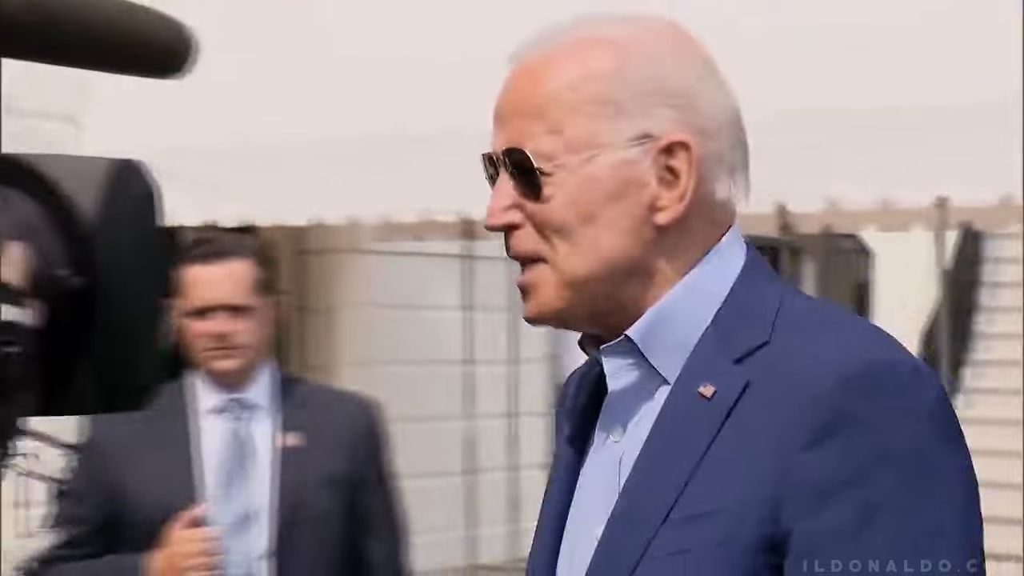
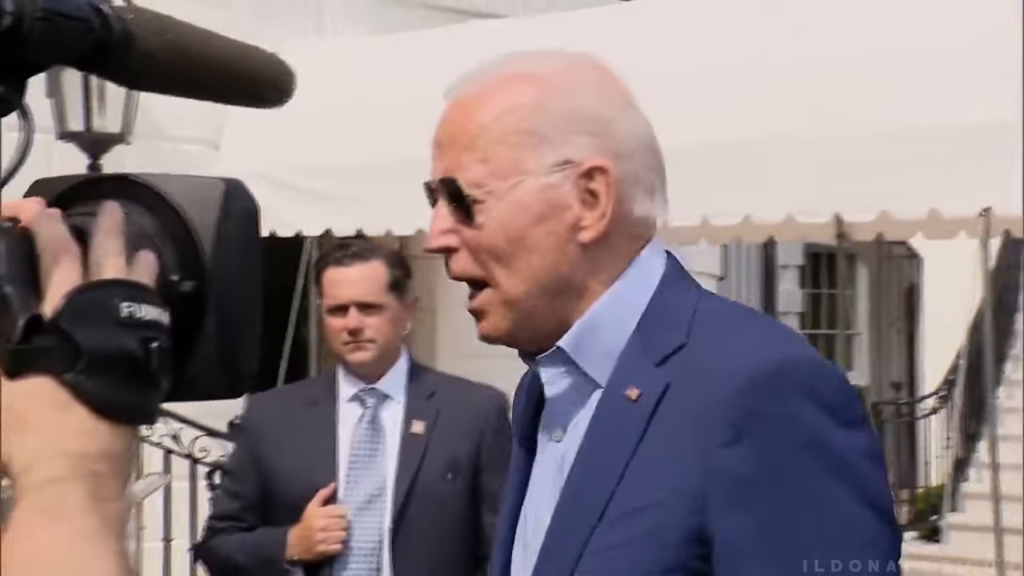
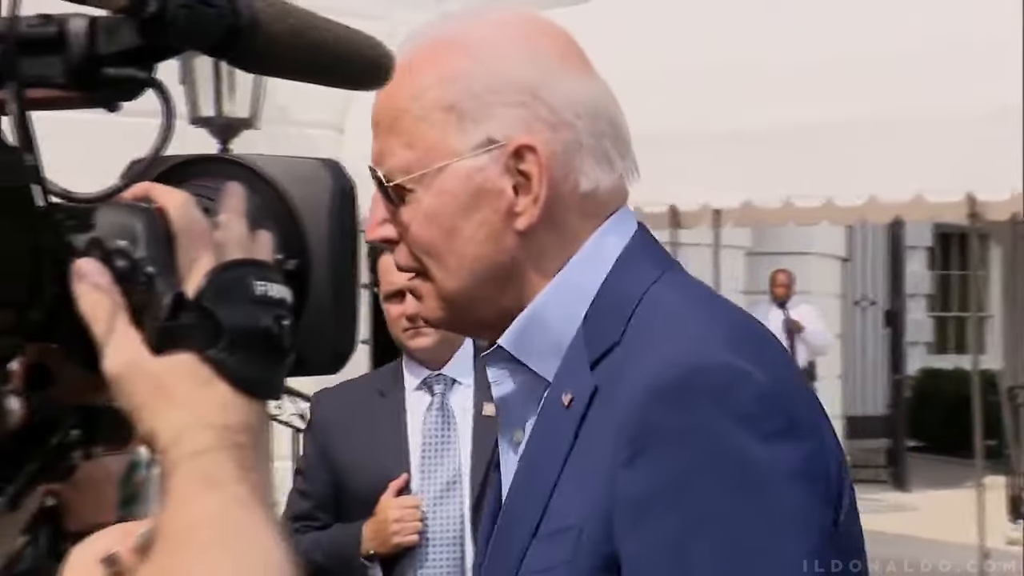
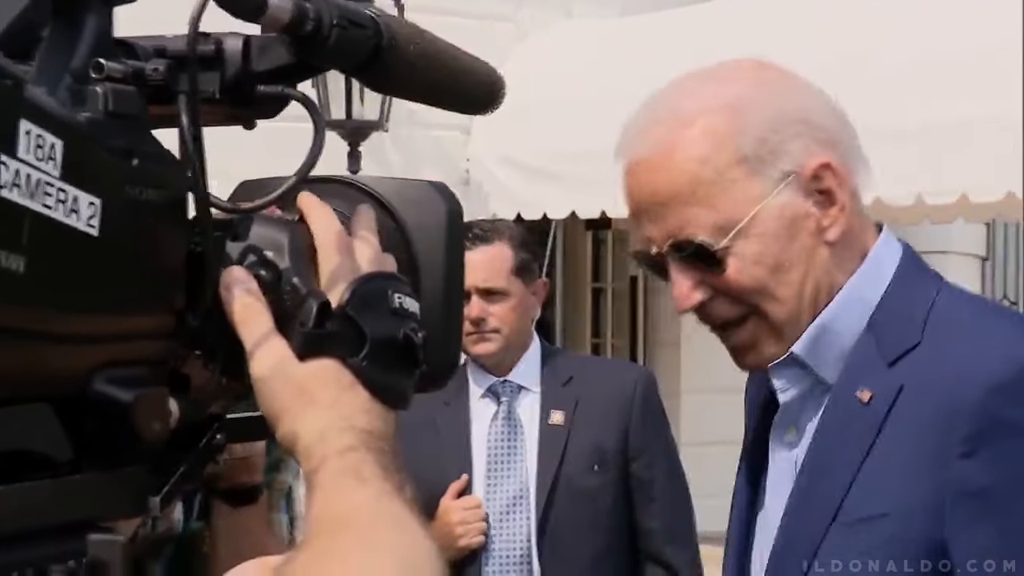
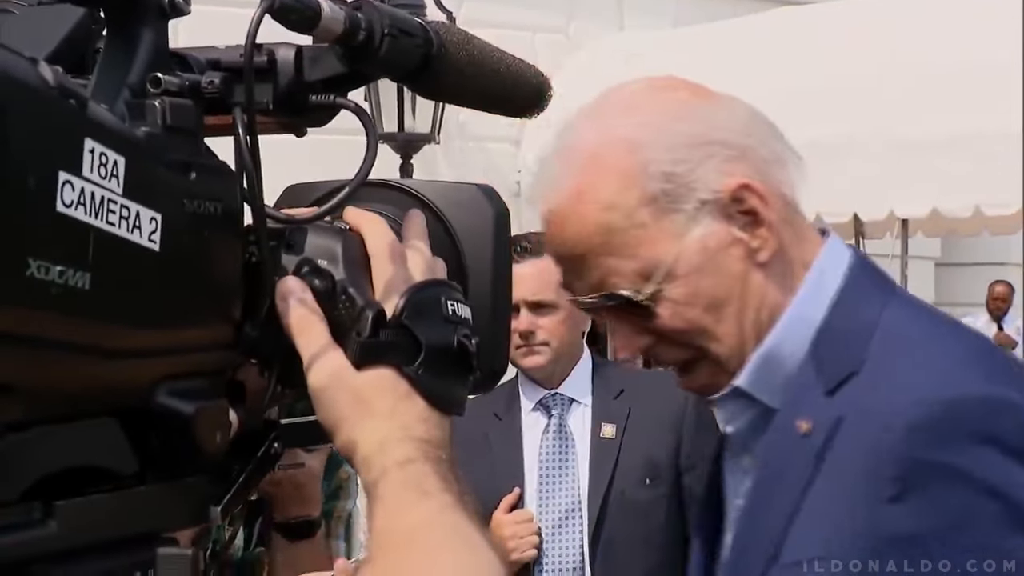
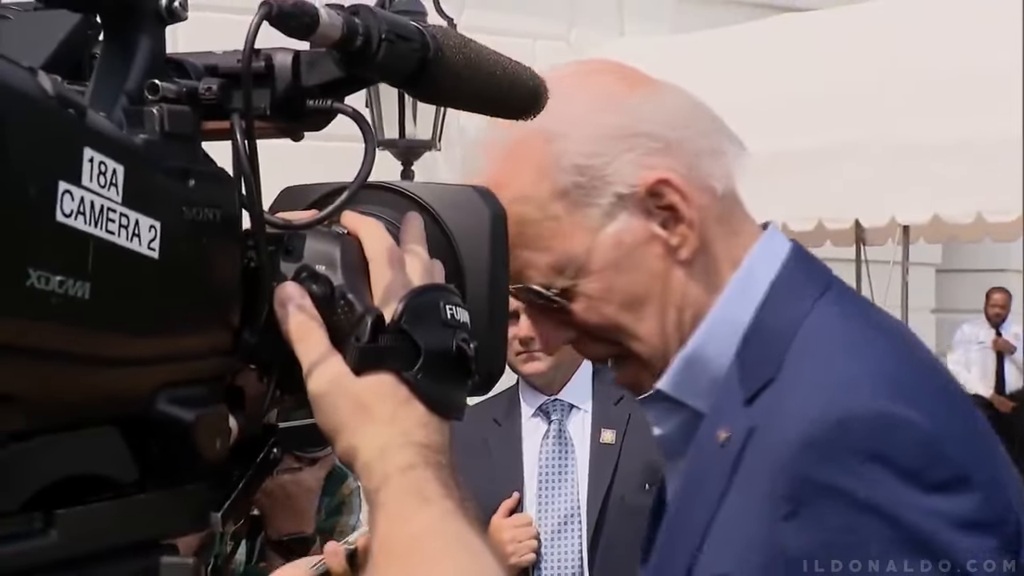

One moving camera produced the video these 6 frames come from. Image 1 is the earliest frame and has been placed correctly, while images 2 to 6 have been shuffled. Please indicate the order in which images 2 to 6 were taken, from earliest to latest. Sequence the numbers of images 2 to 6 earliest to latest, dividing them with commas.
2, 3, 6, 5, 4
